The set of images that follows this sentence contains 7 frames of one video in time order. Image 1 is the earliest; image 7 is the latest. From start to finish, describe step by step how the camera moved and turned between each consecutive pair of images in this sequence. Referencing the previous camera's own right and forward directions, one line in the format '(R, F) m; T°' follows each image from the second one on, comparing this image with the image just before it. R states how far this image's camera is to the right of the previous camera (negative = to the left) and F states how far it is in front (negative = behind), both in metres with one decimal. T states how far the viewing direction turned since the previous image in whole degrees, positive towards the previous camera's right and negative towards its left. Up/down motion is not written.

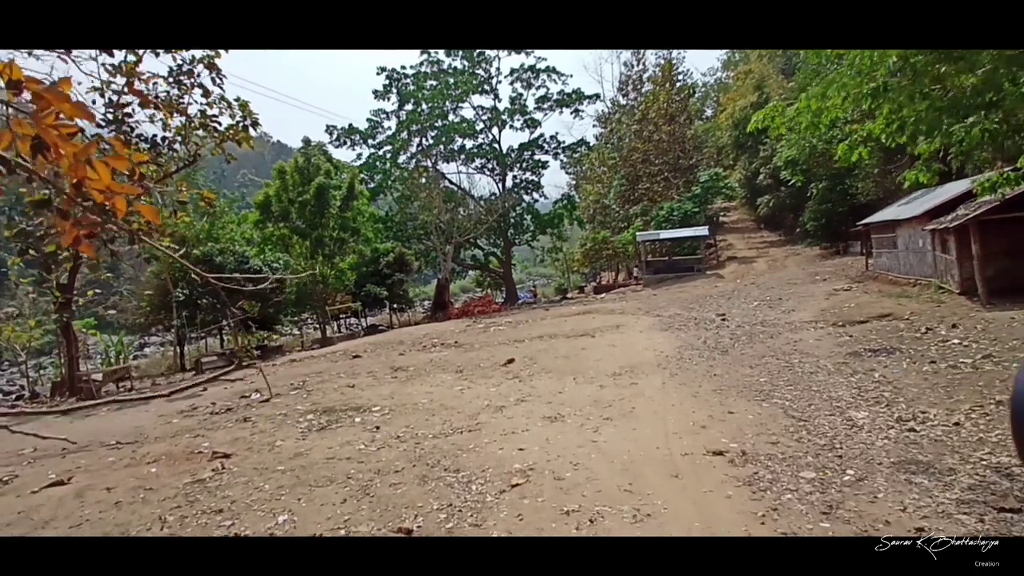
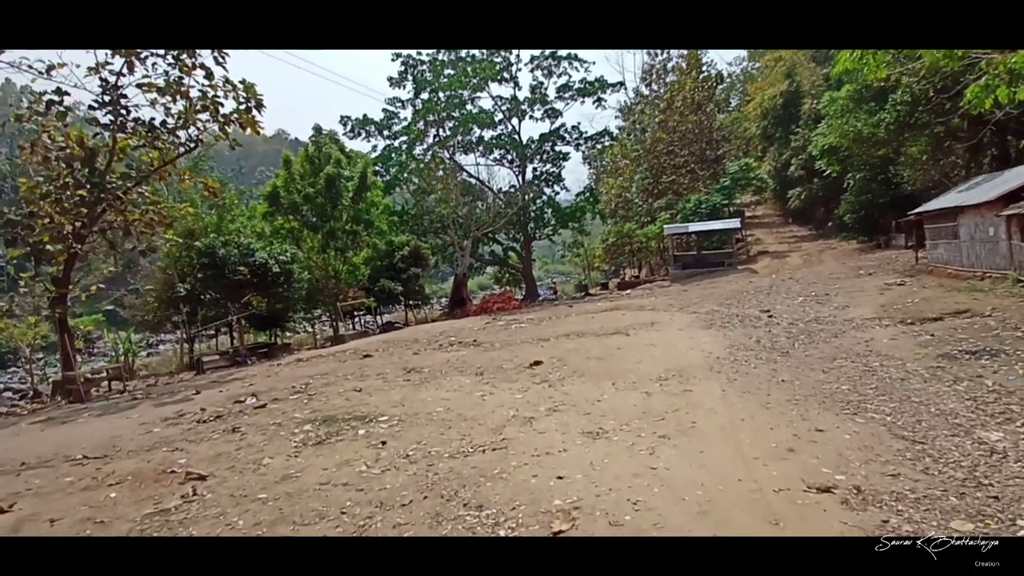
(-0.1, +0.9) m; -2°
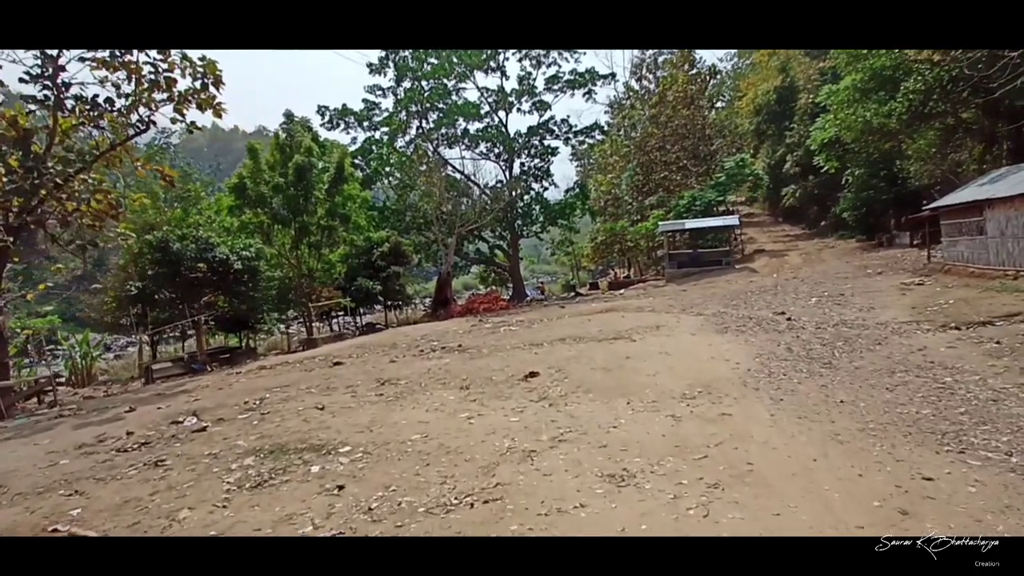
(-0.1, +1.1) m; +2°
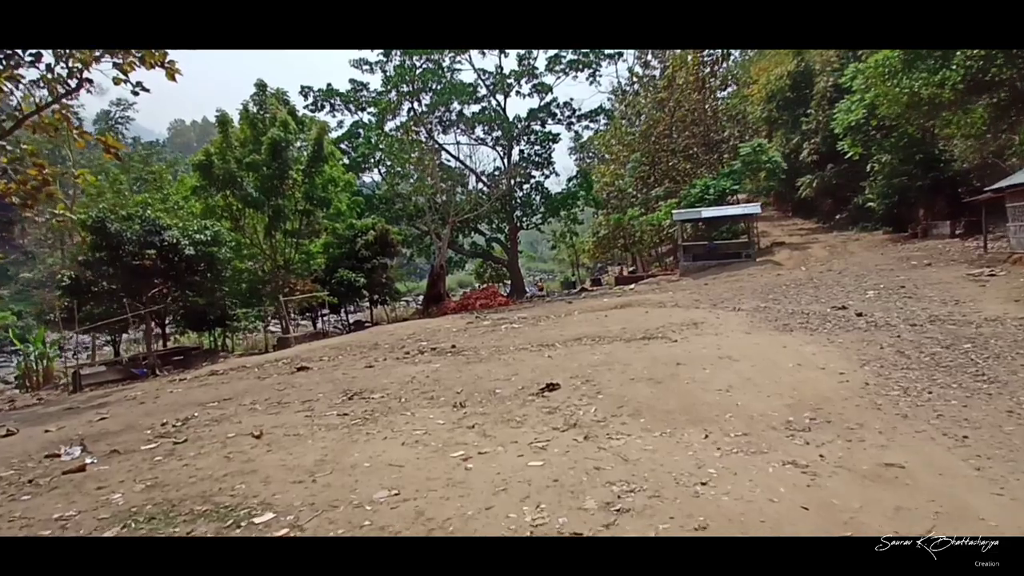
(-0.1, +1.7) m; +1°
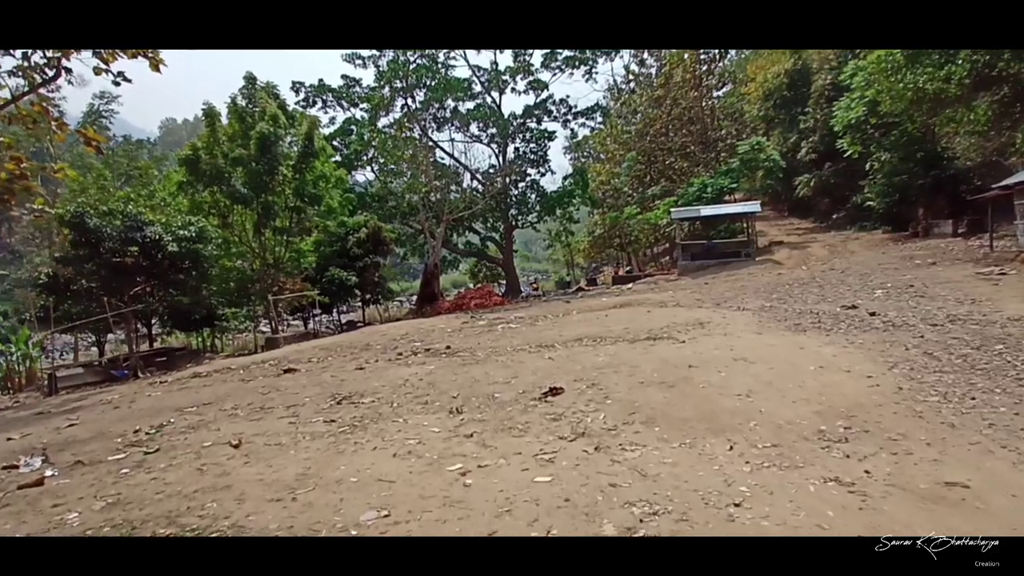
(-0.1, +0.3) m; +1°
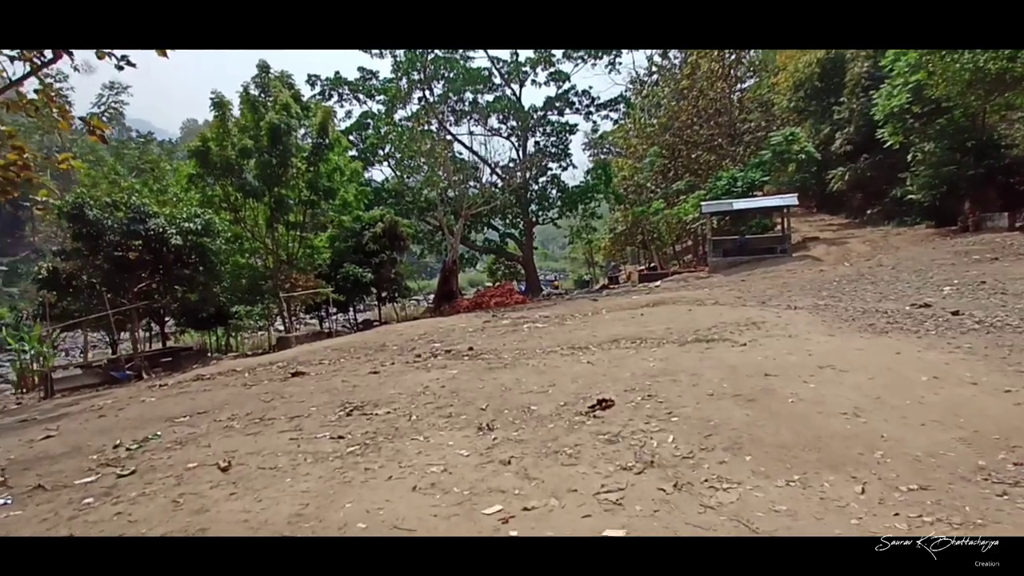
(-0.2, +0.7) m; -2°
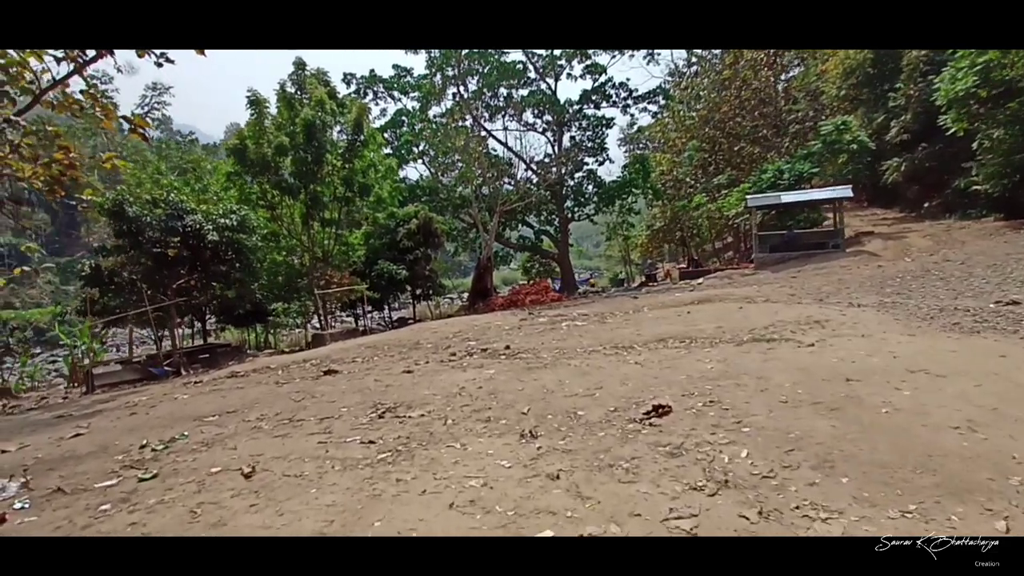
(-0.1, +0.3) m; -4°
